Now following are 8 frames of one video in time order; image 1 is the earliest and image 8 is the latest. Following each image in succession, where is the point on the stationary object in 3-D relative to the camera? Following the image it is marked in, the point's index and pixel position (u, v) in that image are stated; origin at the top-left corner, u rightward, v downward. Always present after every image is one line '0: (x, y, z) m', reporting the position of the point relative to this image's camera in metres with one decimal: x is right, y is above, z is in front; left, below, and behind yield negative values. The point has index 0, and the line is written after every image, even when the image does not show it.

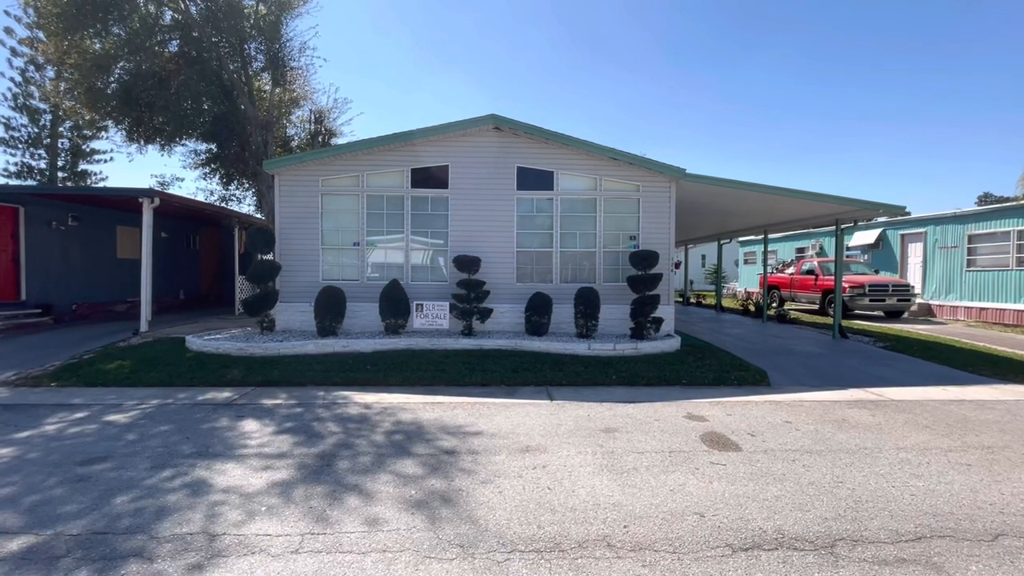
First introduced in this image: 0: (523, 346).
0: (+0.2, -1.3, +10.9) m
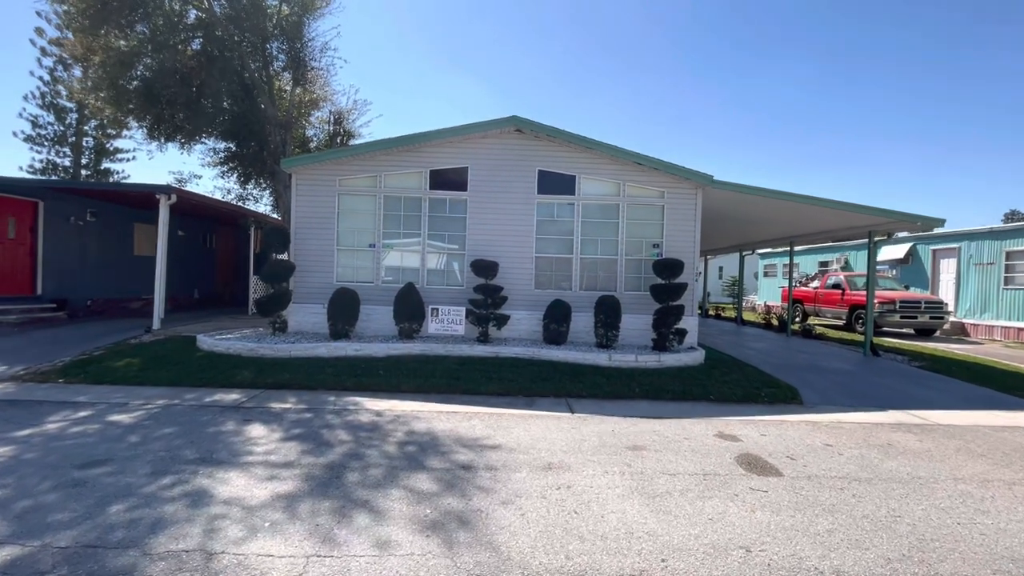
0: (+0.6, -1.5, +10.5) m
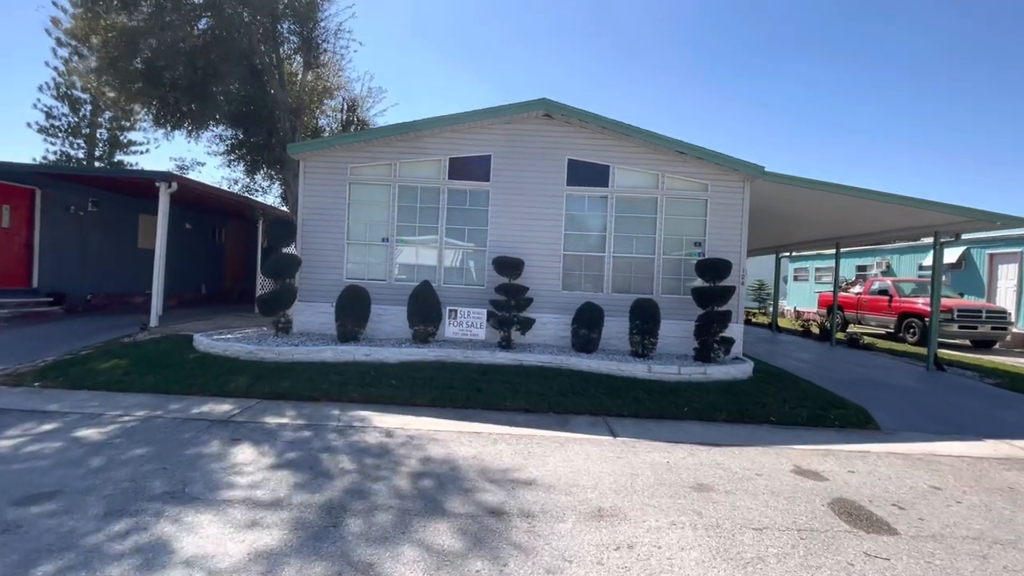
0: (+1.1, -1.5, +9.4) m
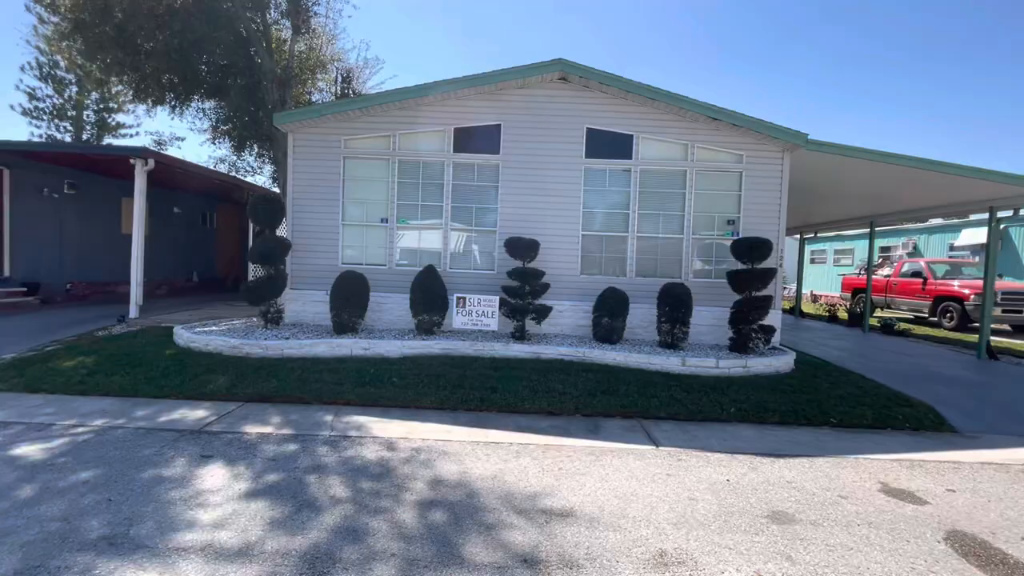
0: (+1.4, -1.2, +8.3) m
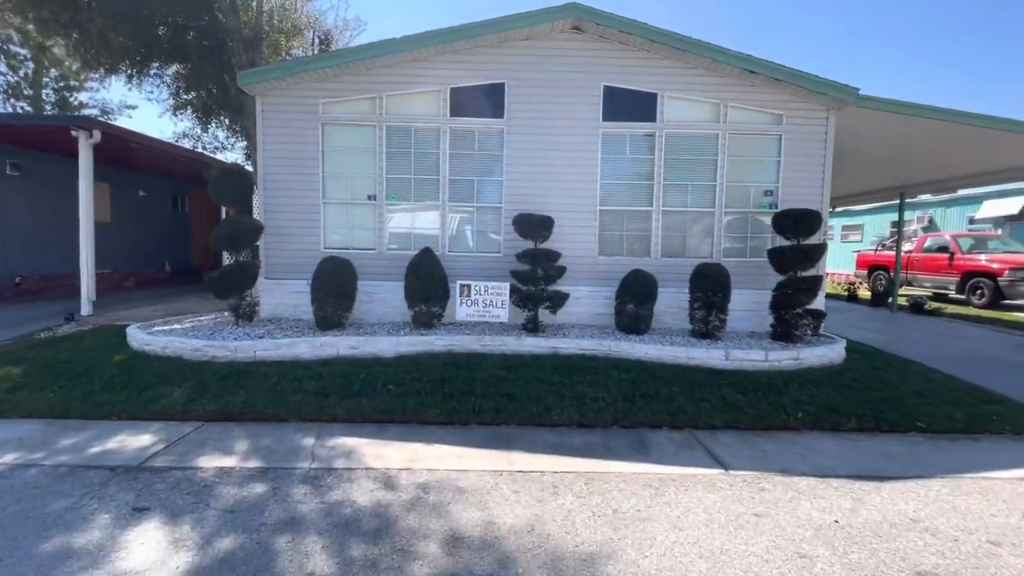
0: (+1.6, -1.0, +7.2) m
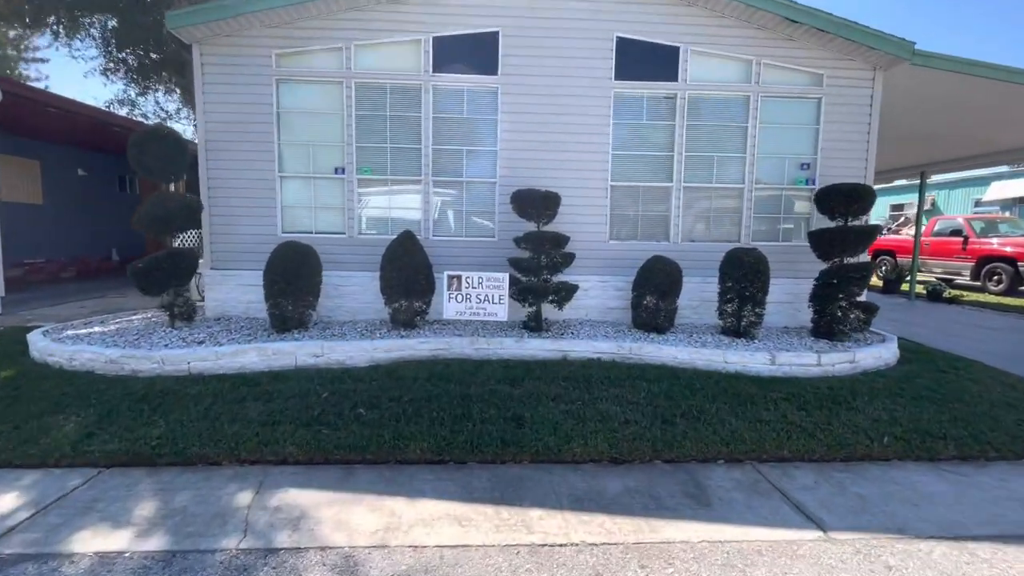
0: (+1.7, -0.8, +5.9) m
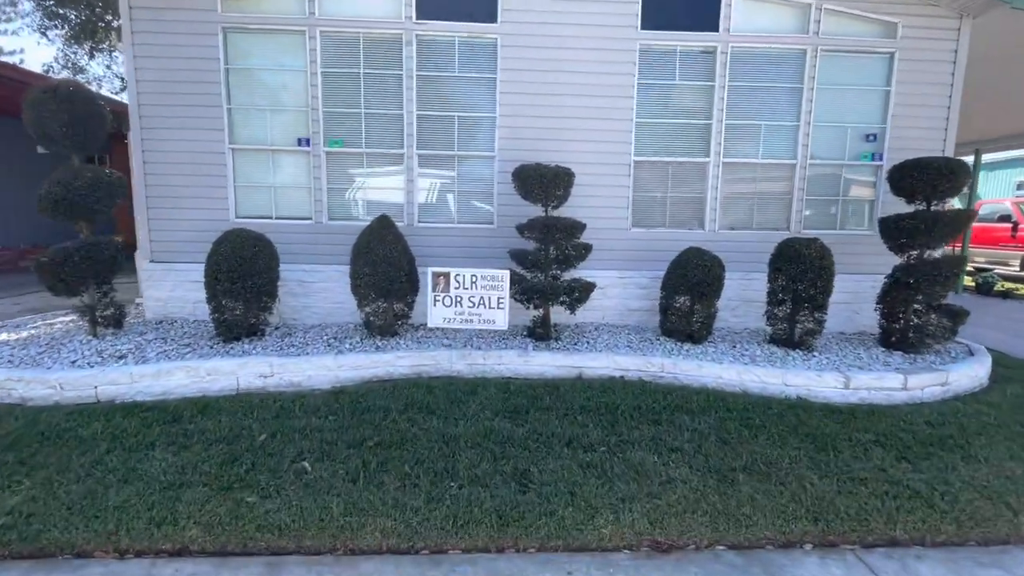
0: (+1.7, -0.9, +4.7) m
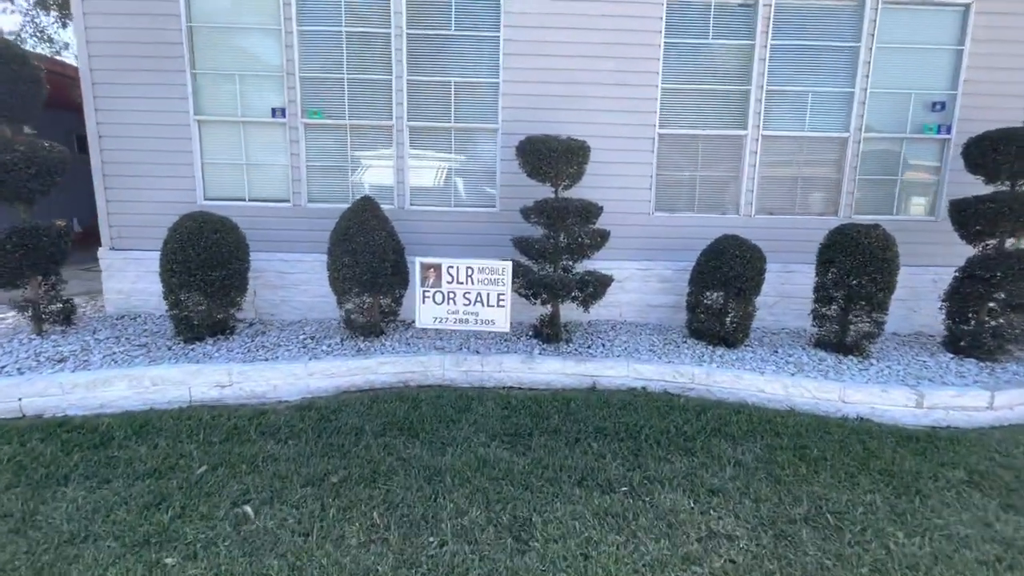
0: (+1.7, -0.8, +3.9) m
